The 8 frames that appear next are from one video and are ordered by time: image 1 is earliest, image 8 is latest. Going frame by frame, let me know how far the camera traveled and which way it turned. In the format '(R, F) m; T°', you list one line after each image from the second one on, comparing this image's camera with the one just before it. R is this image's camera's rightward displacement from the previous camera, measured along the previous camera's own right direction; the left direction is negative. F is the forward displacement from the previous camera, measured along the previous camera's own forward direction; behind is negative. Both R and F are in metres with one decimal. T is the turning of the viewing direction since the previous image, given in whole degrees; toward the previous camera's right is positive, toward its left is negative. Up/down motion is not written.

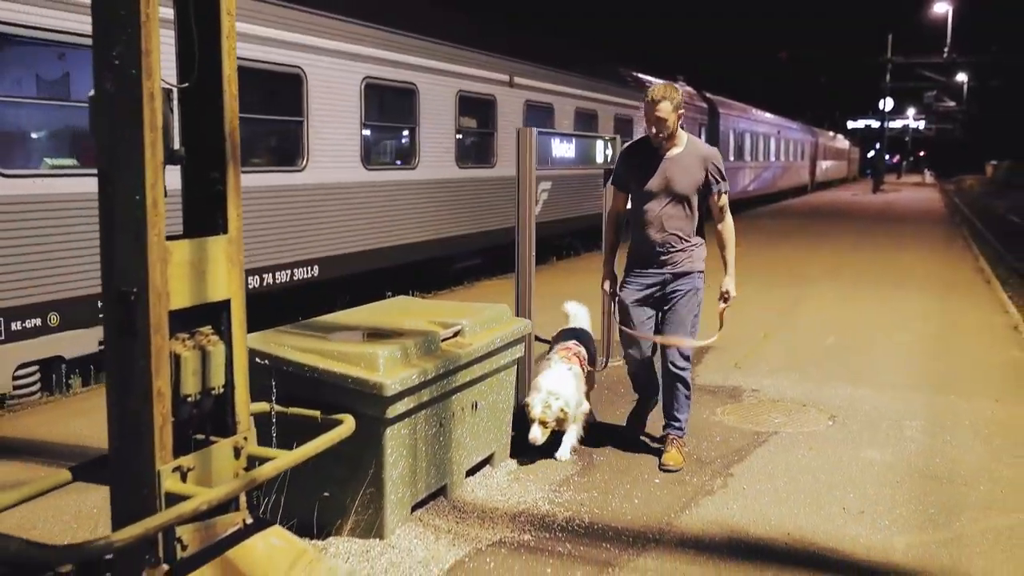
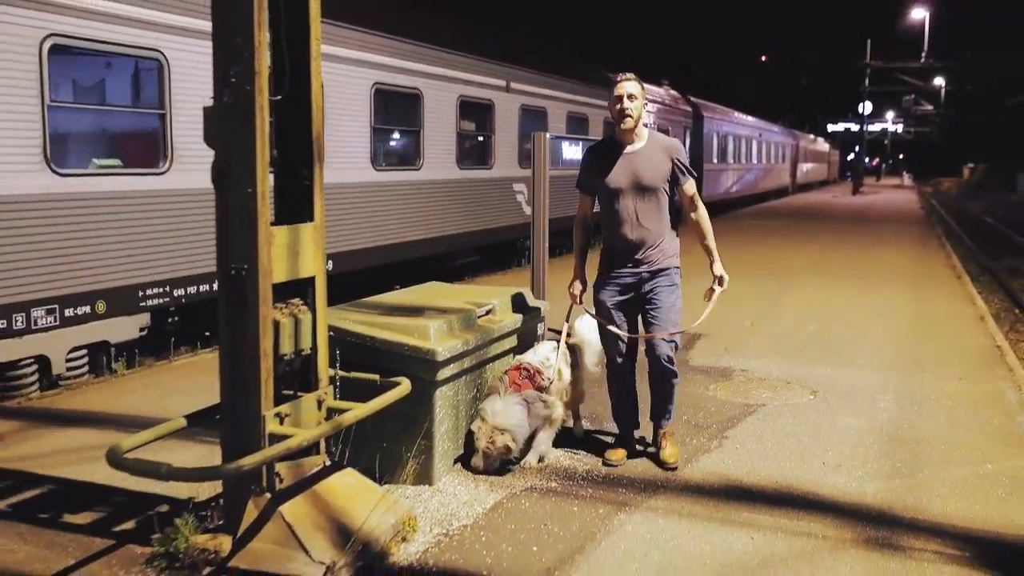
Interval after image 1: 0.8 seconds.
(-0.2, -0.6) m; +1°
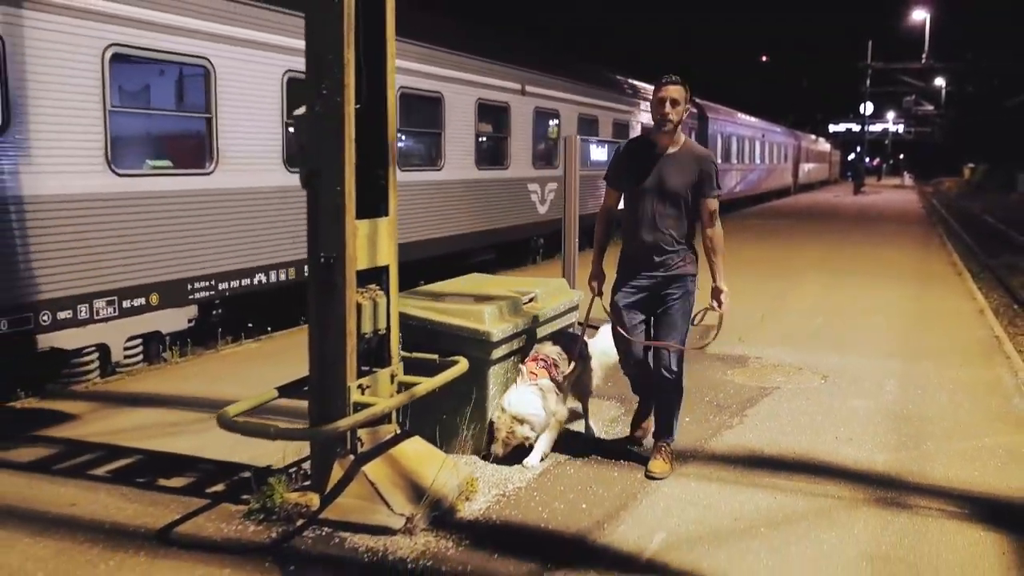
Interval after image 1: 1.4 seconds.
(-0.2, -0.5) m; 0°
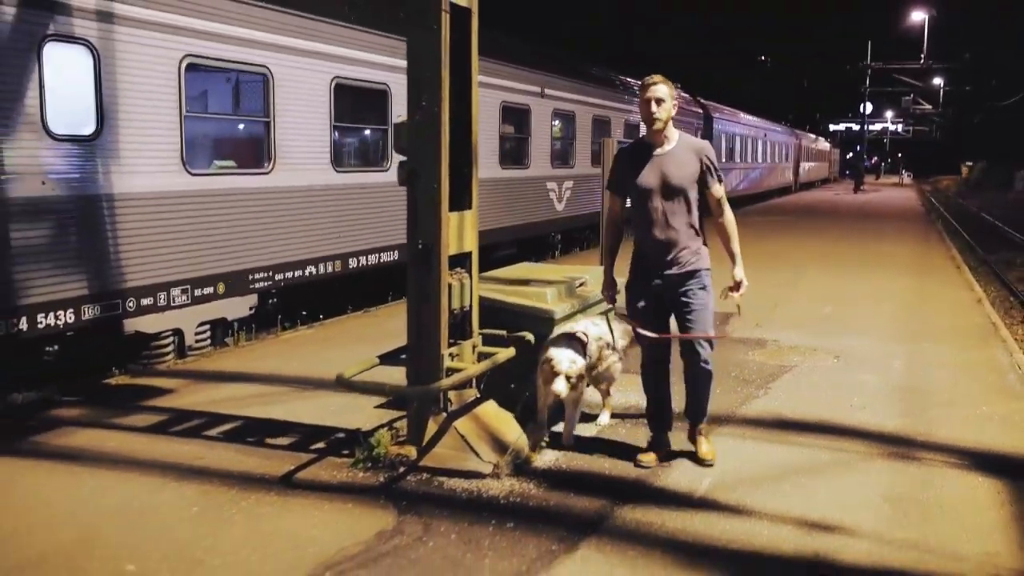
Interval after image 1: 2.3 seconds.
(-0.3, -0.7) m; 0°
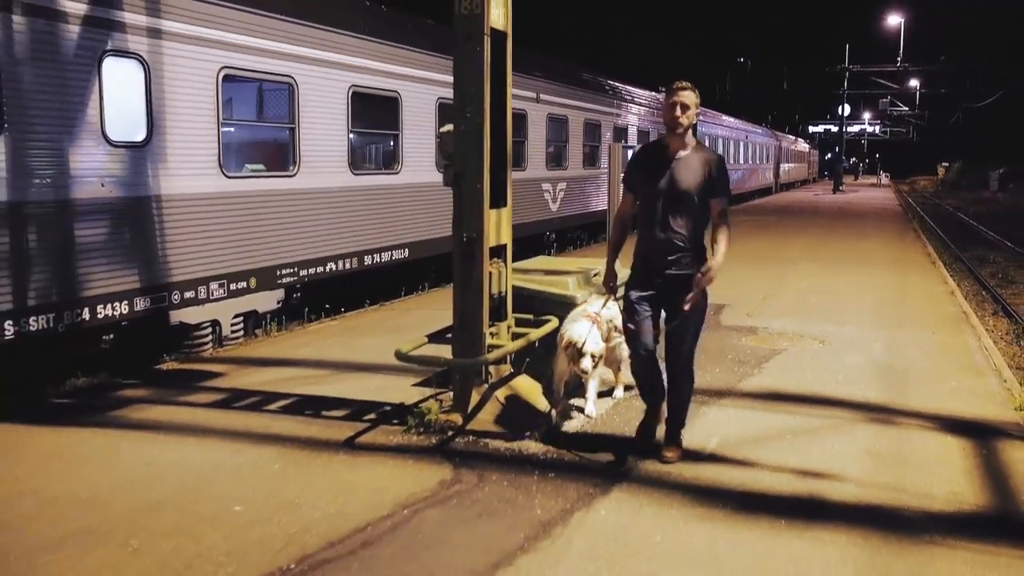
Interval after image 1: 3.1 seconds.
(-0.3, -0.7) m; +1°
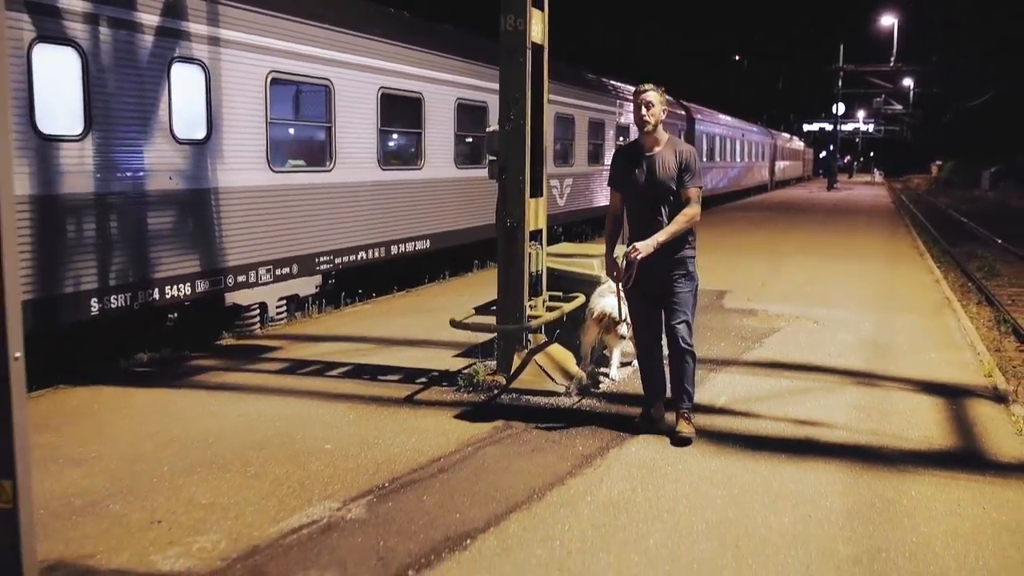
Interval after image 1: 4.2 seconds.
(-0.3, -0.8) m; 0°
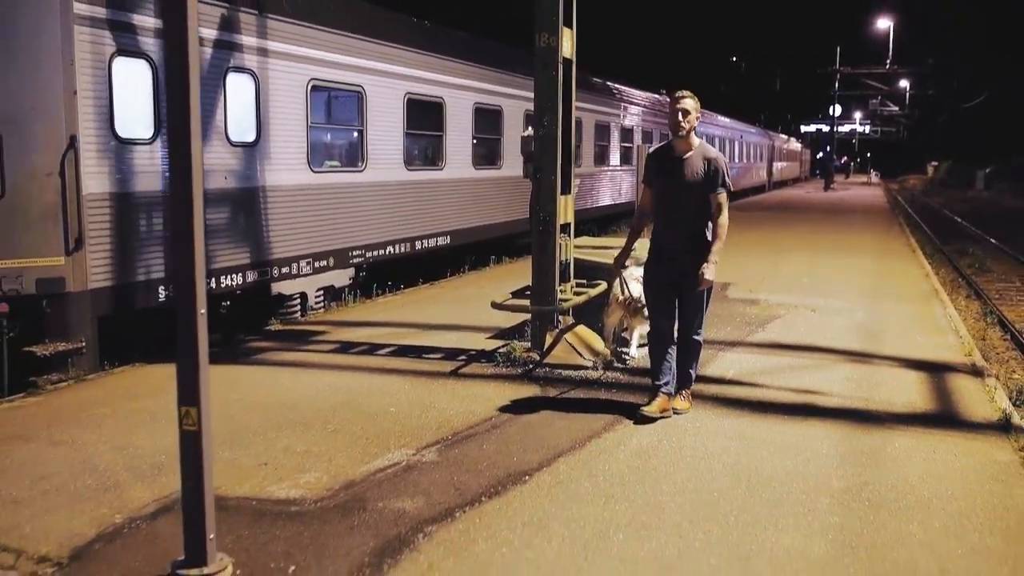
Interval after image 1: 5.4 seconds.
(-0.2, -0.8) m; 0°
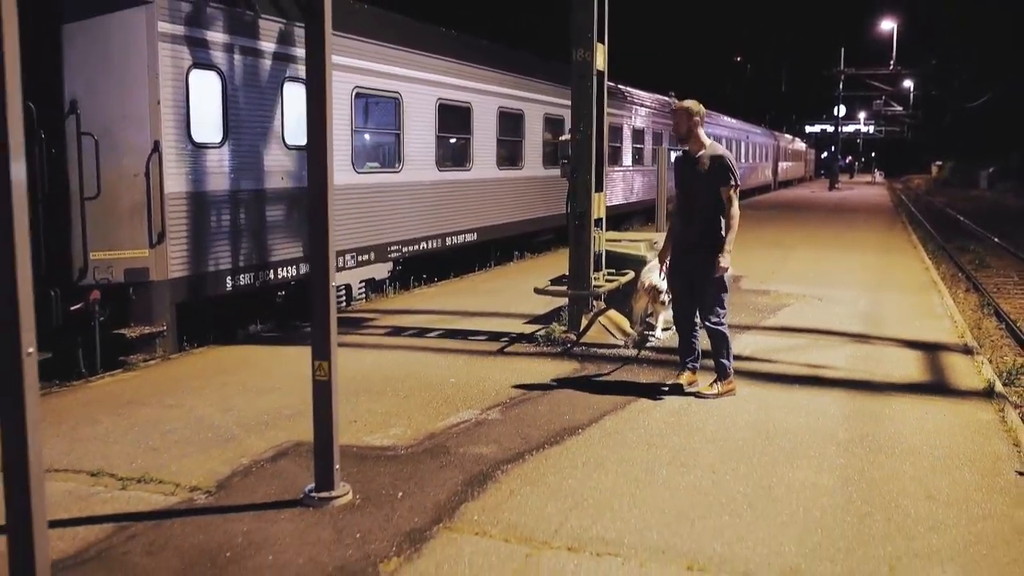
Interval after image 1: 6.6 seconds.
(-0.3, -0.8) m; 0°
